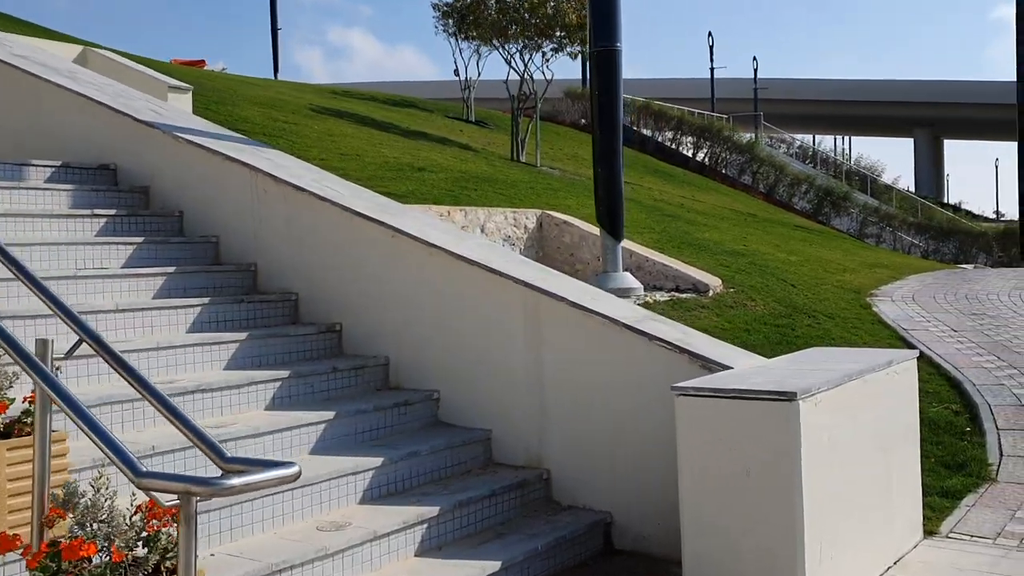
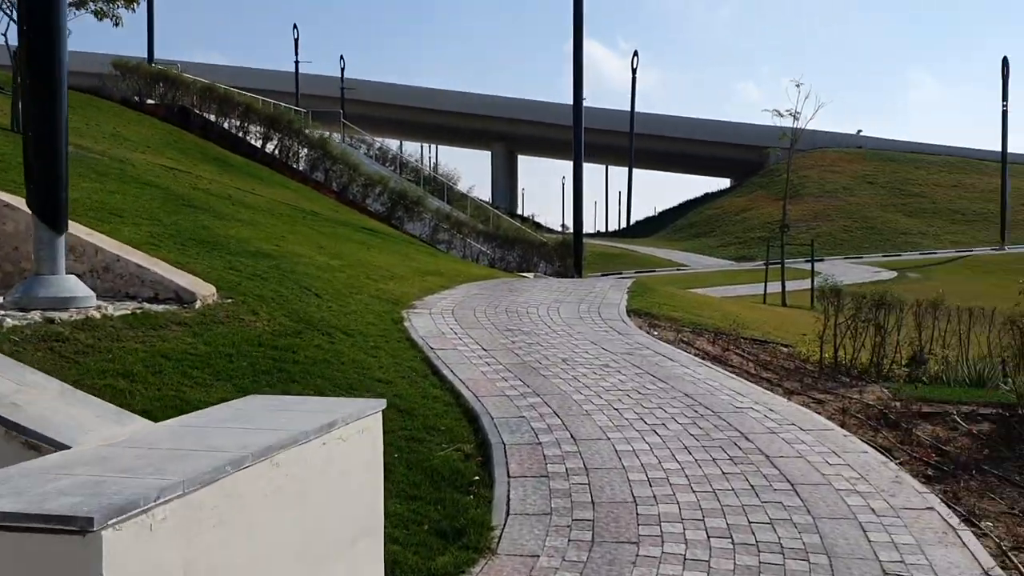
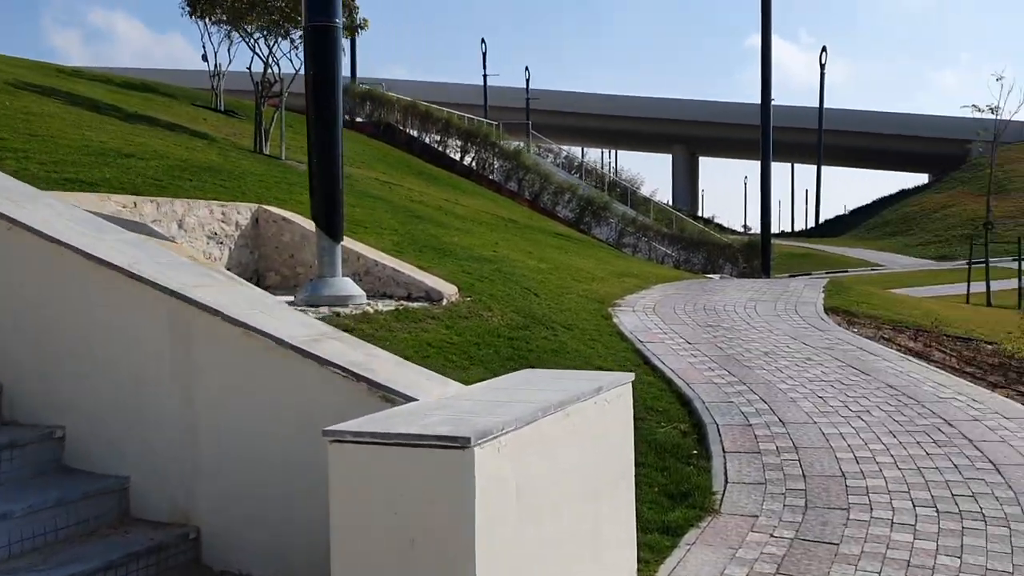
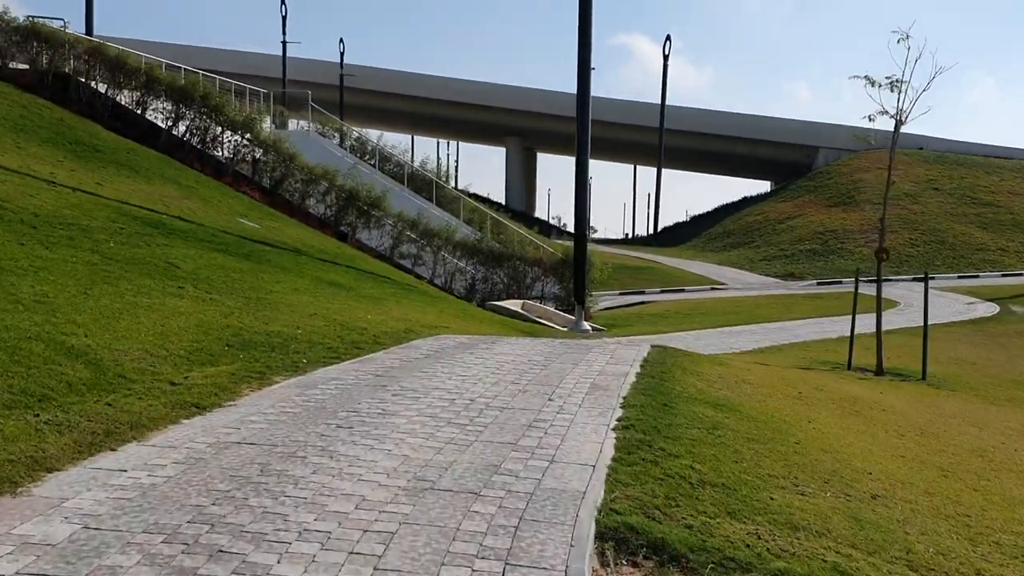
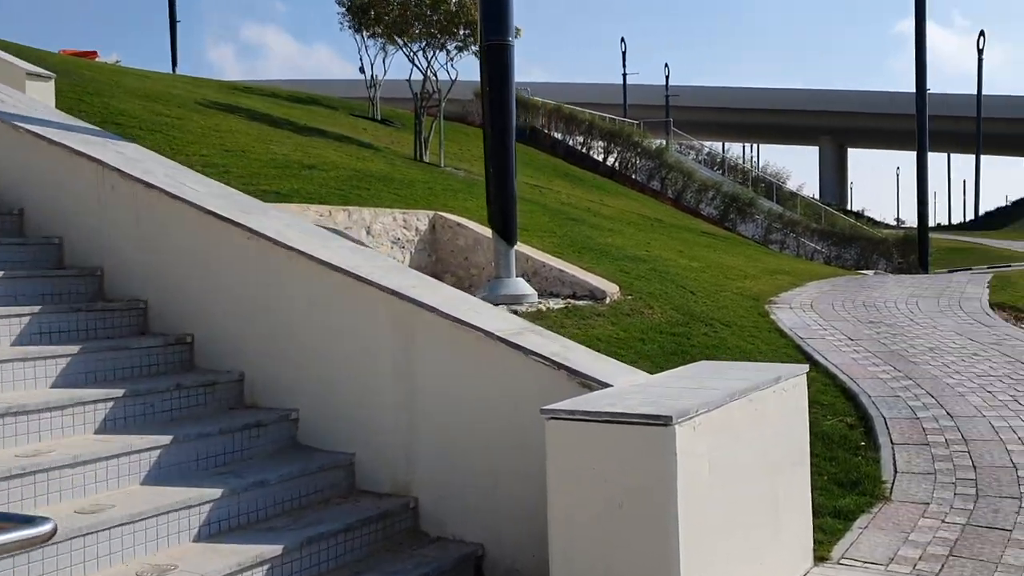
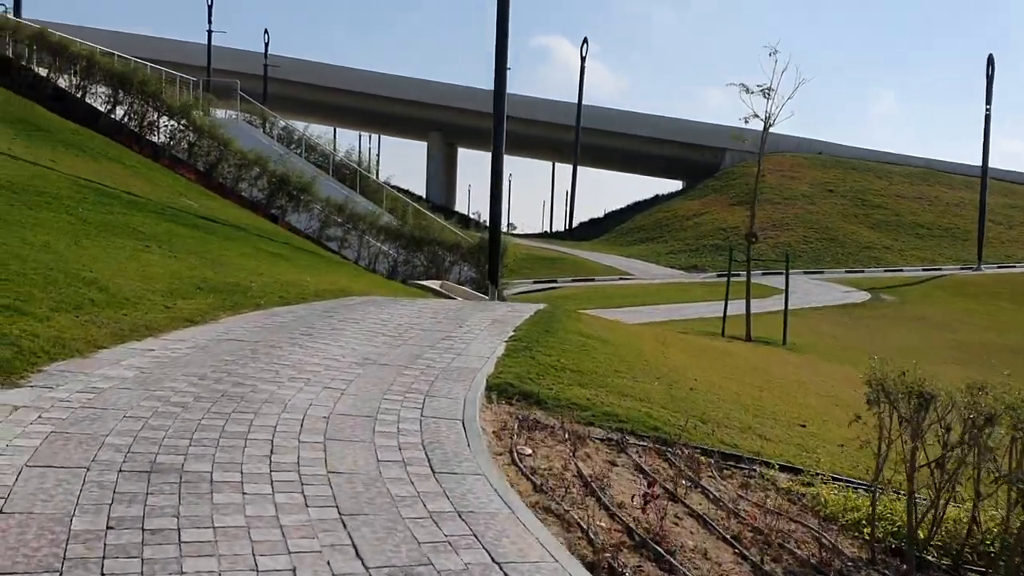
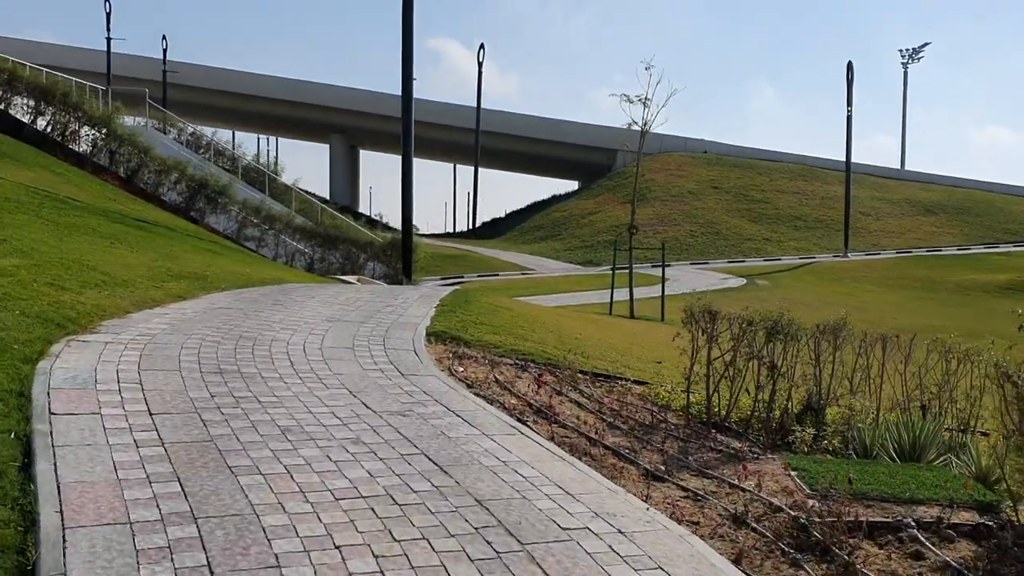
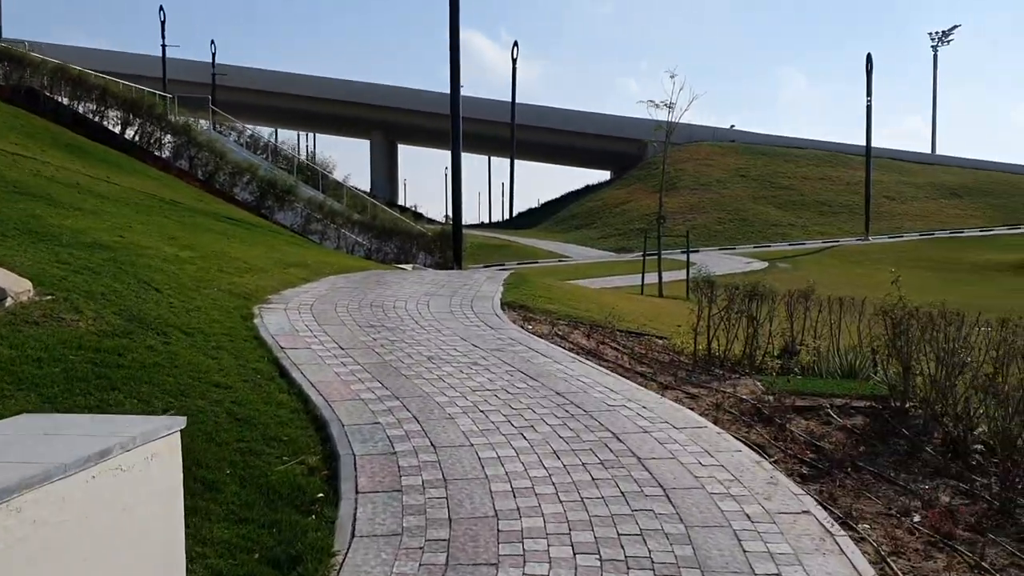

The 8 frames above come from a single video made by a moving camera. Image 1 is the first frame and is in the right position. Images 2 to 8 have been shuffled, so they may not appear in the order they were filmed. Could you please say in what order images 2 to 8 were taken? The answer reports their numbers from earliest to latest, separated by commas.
5, 3, 2, 8, 7, 6, 4
